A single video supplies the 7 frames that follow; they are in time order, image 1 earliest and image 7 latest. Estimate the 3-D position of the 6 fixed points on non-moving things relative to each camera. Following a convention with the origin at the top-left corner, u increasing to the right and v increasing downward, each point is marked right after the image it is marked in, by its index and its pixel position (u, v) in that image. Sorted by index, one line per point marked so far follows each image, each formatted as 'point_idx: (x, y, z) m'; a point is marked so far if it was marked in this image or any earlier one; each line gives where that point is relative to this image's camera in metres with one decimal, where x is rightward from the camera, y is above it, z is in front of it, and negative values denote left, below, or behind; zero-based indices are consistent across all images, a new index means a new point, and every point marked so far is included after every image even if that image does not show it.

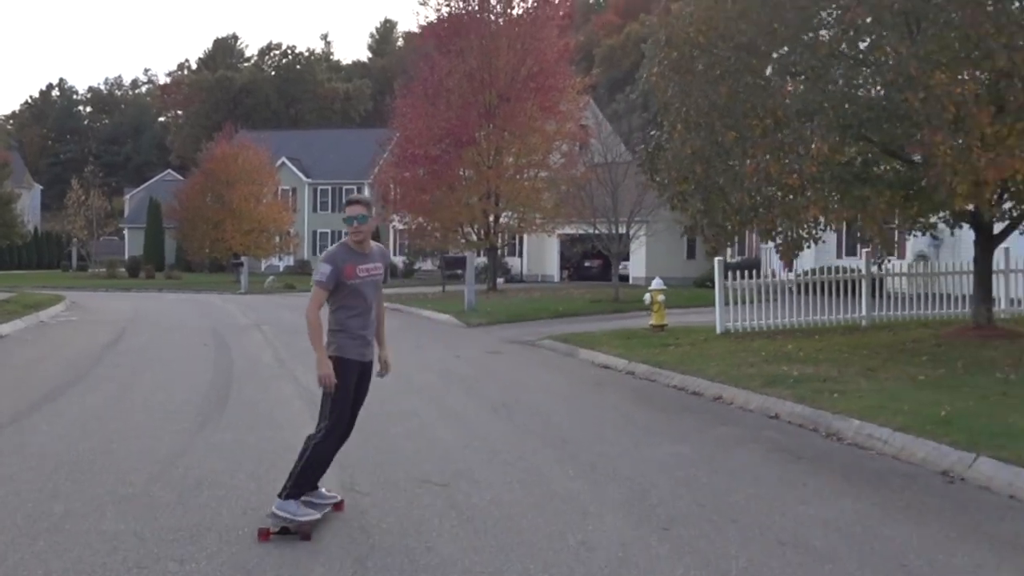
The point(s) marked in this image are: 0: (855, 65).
0: (+5.0, +3.2, +14.3) m
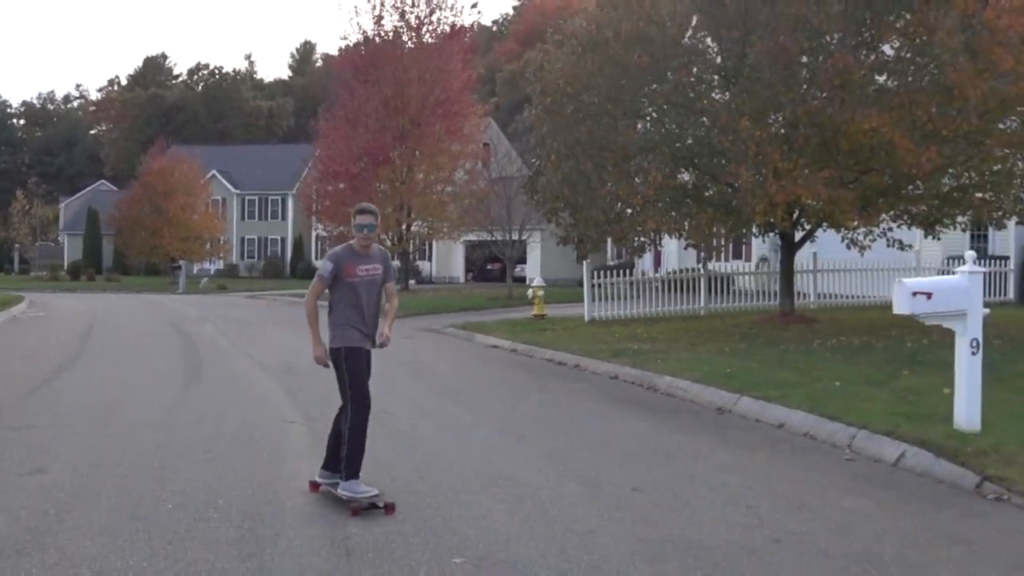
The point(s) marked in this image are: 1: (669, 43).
0: (+3.2, +3.3, +18.2) m
1: (+2.9, +4.5, +18.5) m
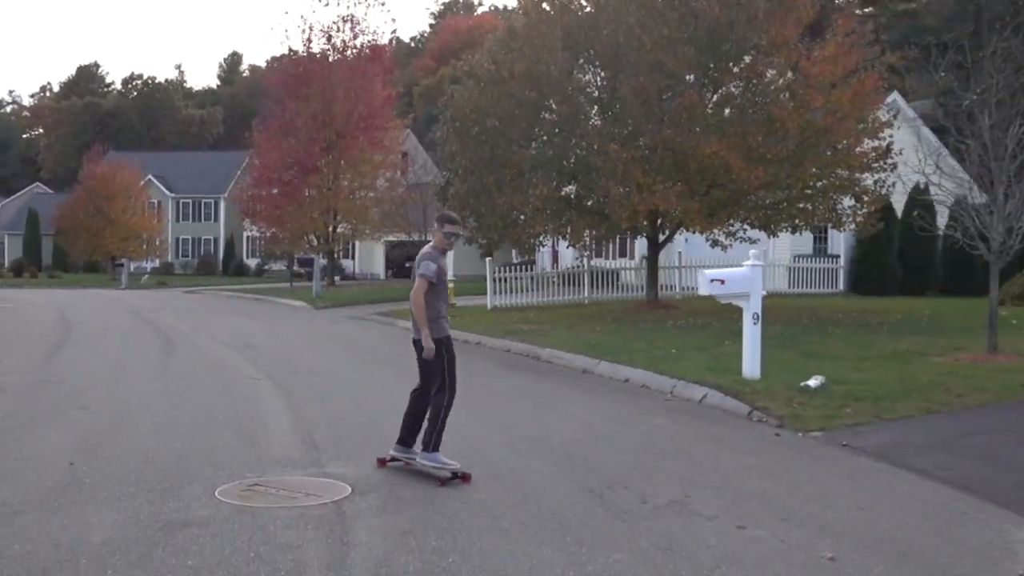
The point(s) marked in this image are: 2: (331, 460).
0: (+1.2, +3.4, +22.1) m
1: (+1.0, +4.7, +22.4) m
2: (-1.8, -1.7, +9.6) m
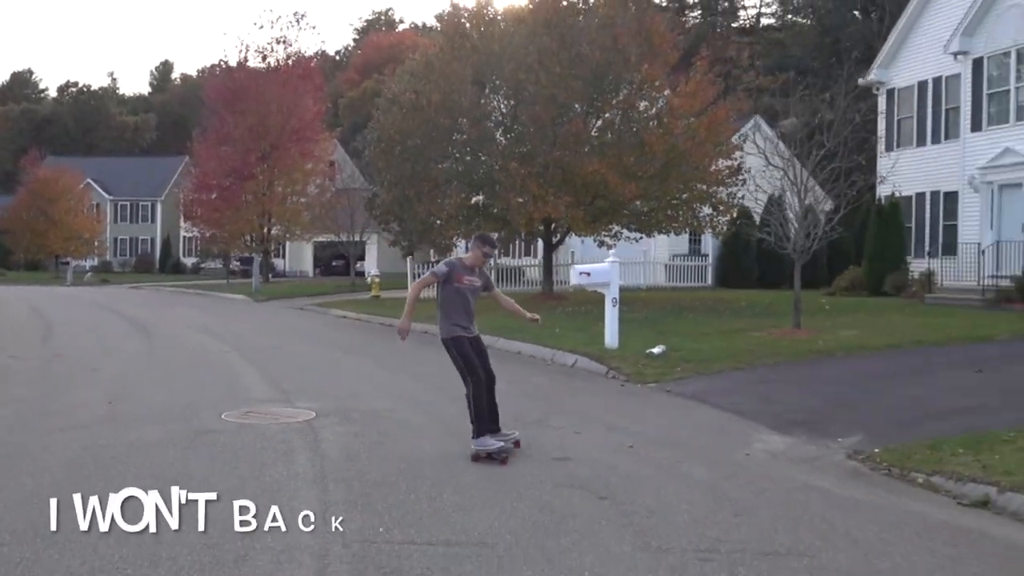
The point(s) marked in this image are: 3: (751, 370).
0: (-1.0, +3.6, +26.3) m
1: (-1.3, +4.9, +26.5) m
2: (-2.9, -1.6, +13.5) m
3: (+4.0, -1.4, +16.7) m
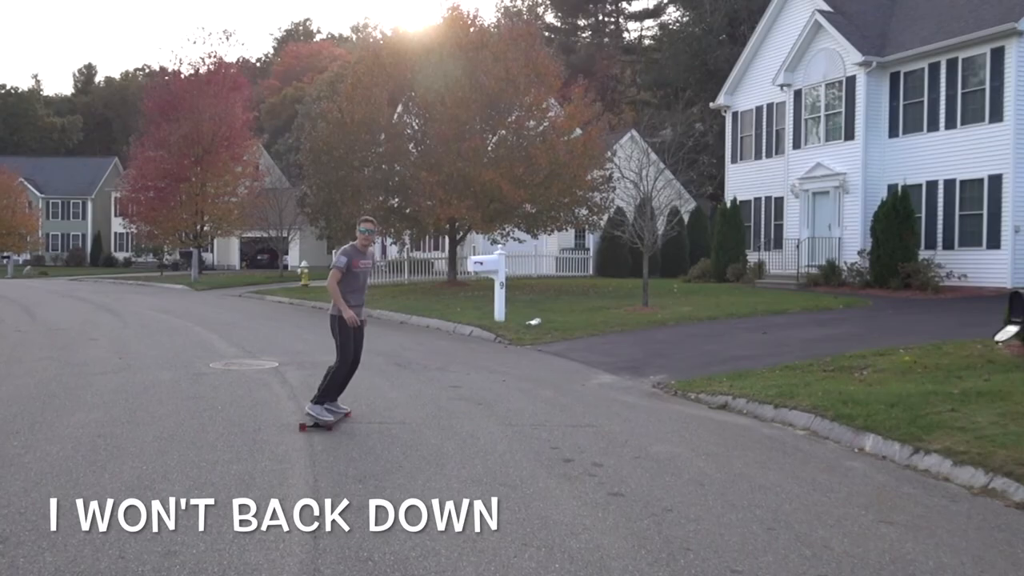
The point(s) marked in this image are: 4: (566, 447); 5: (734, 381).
0: (-3.9, +3.9, +31.2) m
1: (-4.2, +5.2, +31.4) m
2: (-4.7, -1.3, +18.3) m
3: (+2.0, -1.1, +22.0) m
4: (+0.7, -1.9, +11.5) m
5: (+3.7, -1.5, +16.2) m
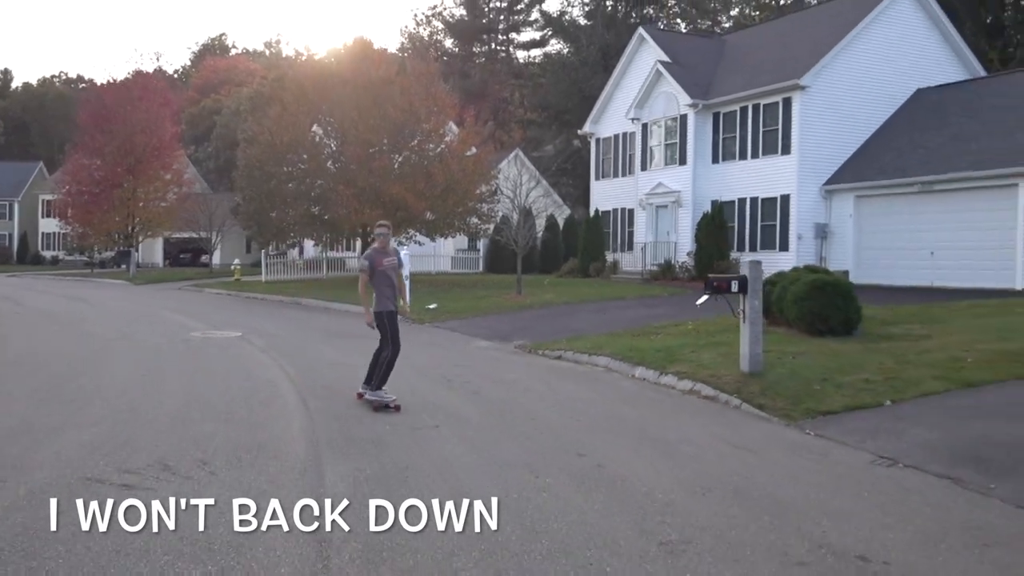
0: (-7.6, +4.2, +37.4) m
1: (-7.9, +5.5, +37.6) m
2: (-7.1, -1.1, +24.5) m
3: (-0.9, -0.8, +28.9) m
4: (-1.1, -1.7, +18.3) m
5: (+1.3, -1.3, +23.3) m
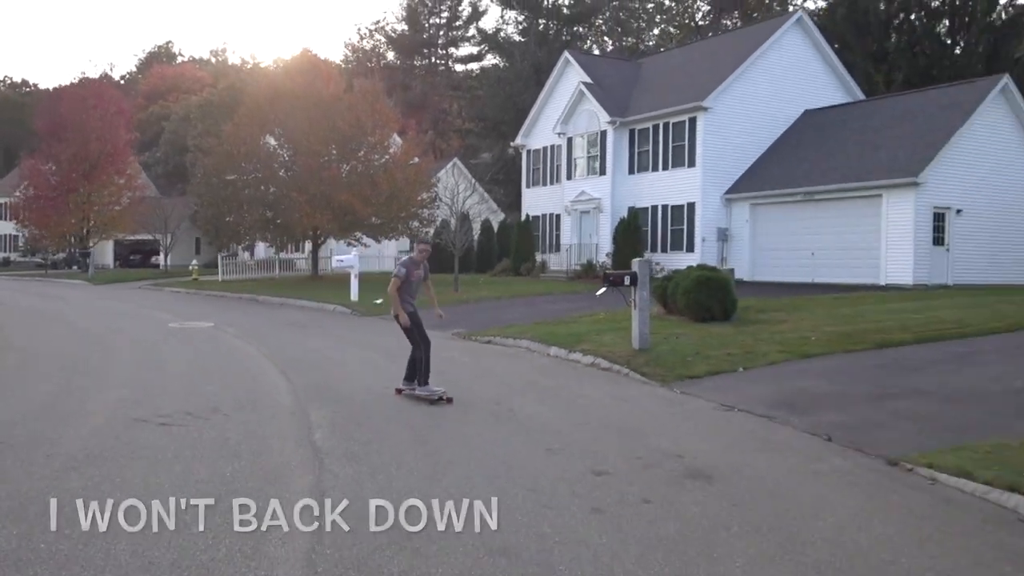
0: (-10.2, +4.3, +40.9) m
1: (-10.6, +5.5, +41.1) m
2: (-8.9, -1.0, +28.1) m
3: (-2.9, -0.7, +32.8) m
4: (-2.6, -1.5, +22.2) m
5: (-0.4, -1.2, +27.3) m
